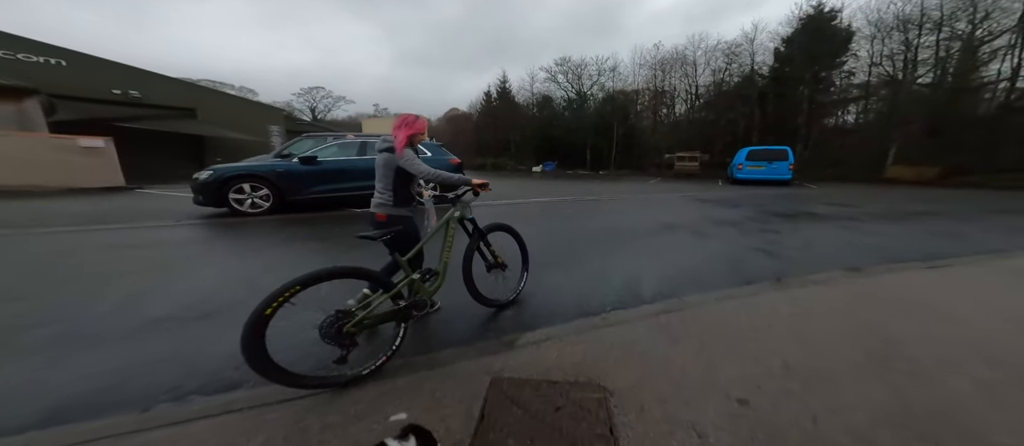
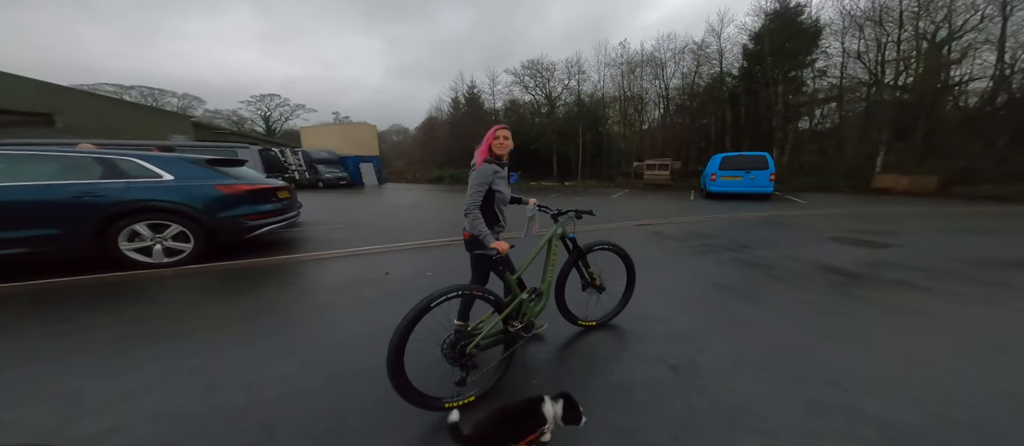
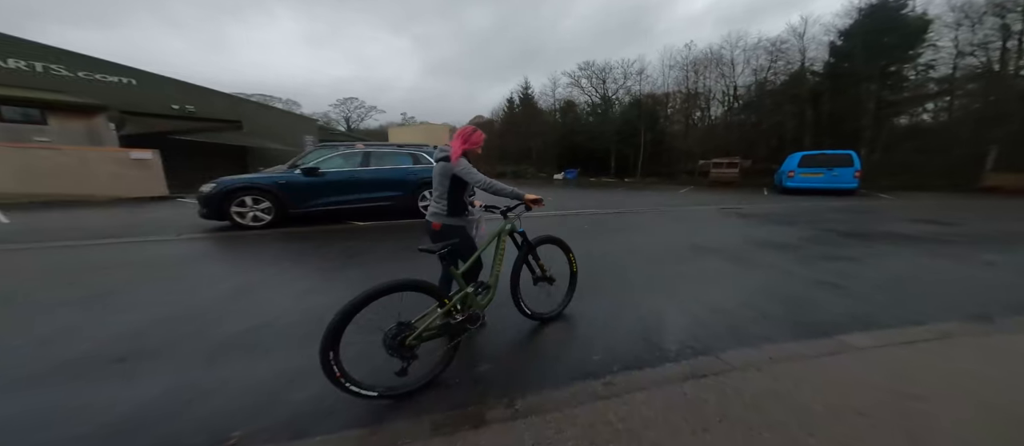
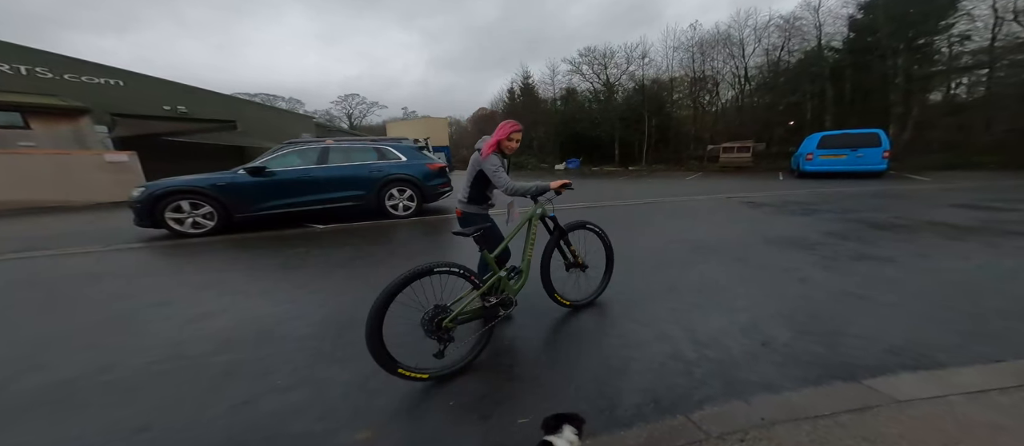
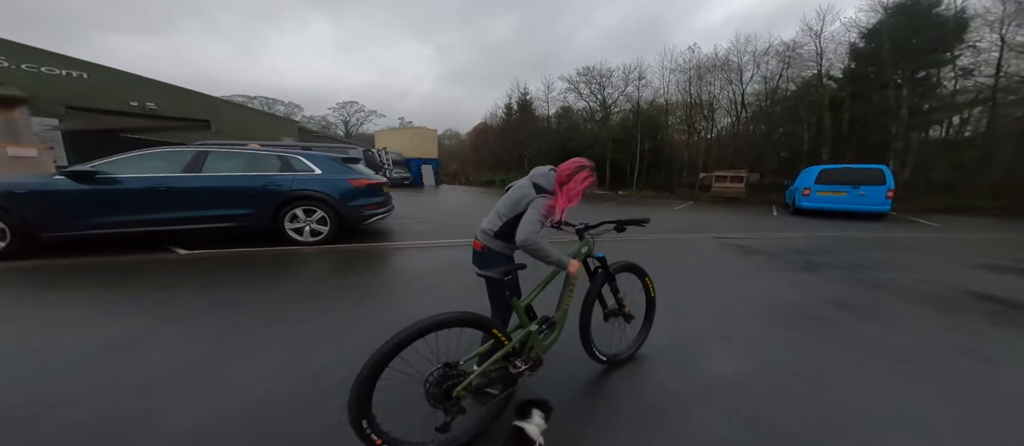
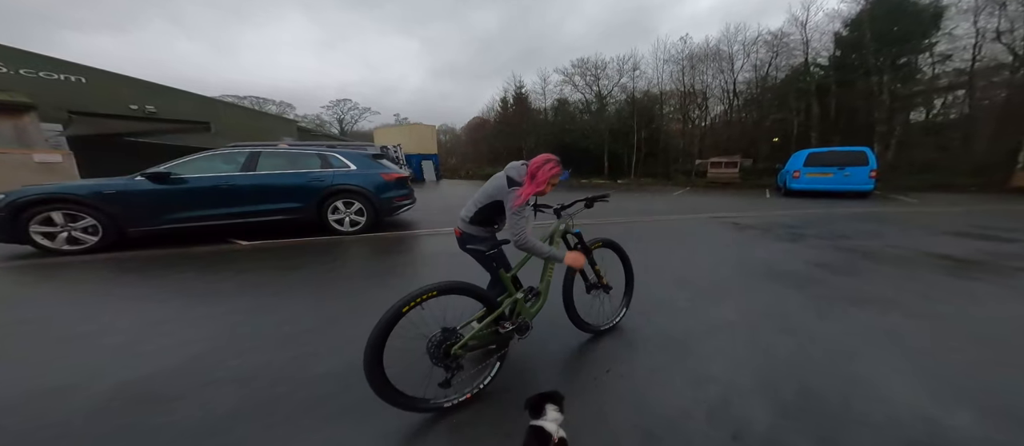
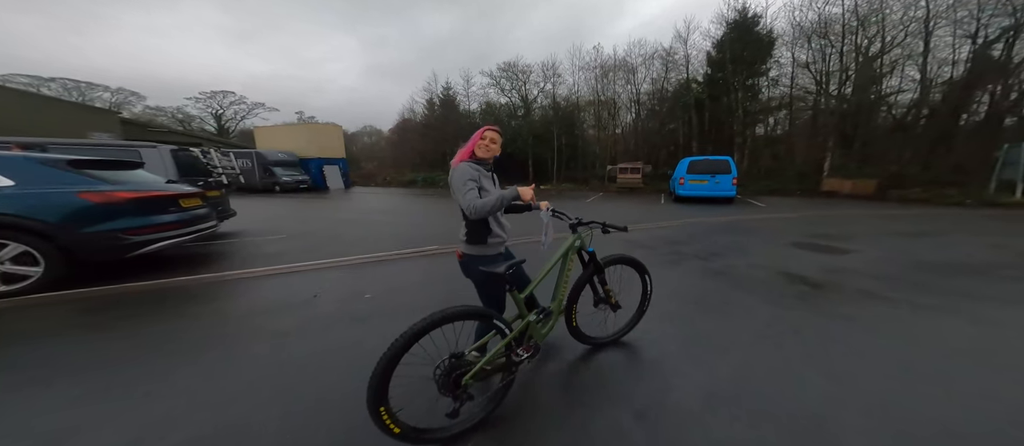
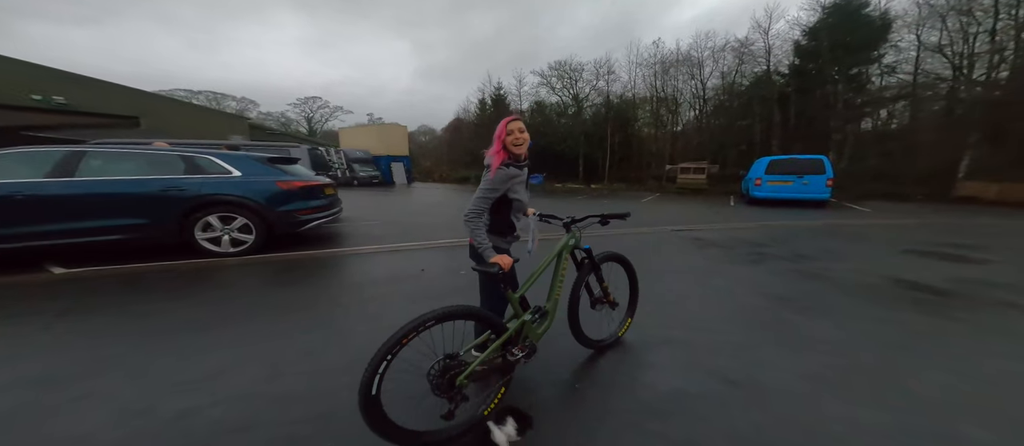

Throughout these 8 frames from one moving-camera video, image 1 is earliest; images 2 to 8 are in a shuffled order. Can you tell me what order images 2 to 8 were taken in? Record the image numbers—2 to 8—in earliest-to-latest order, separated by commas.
3, 4, 6, 5, 8, 2, 7
